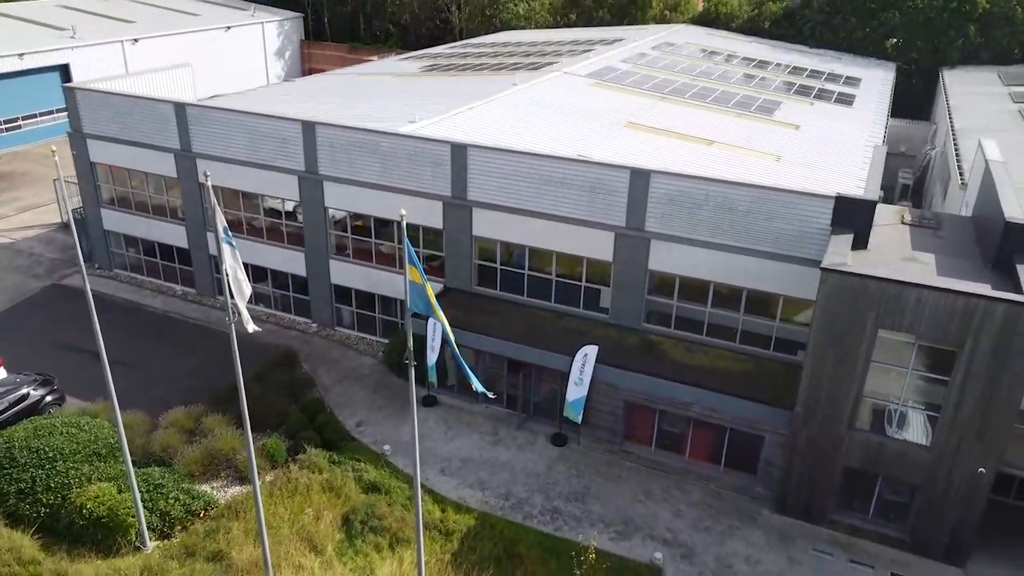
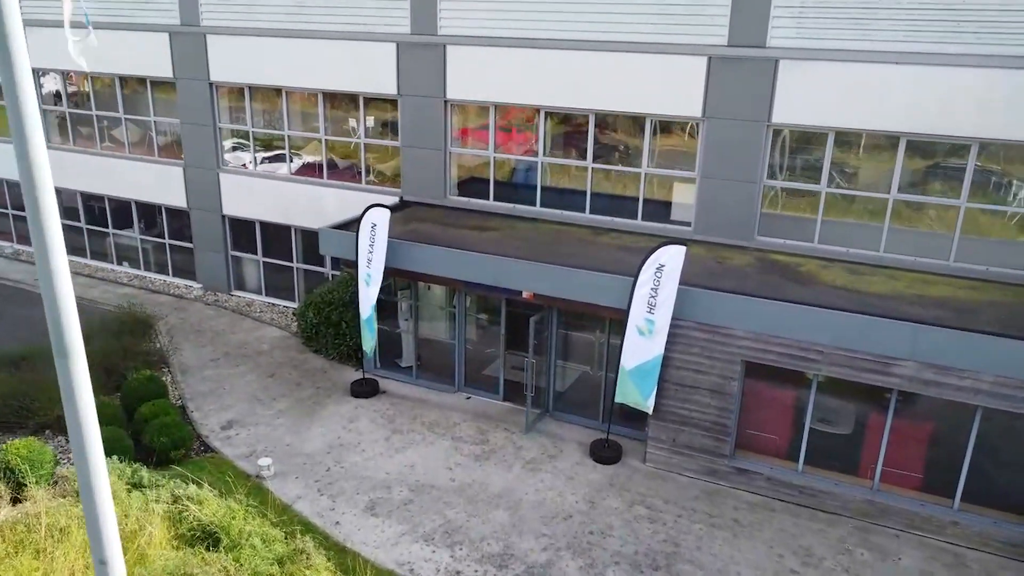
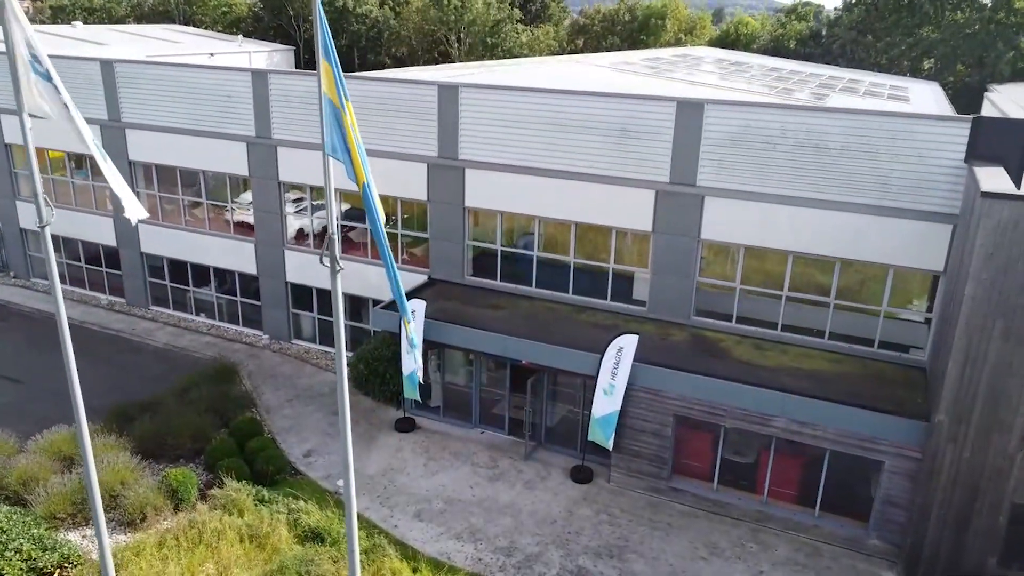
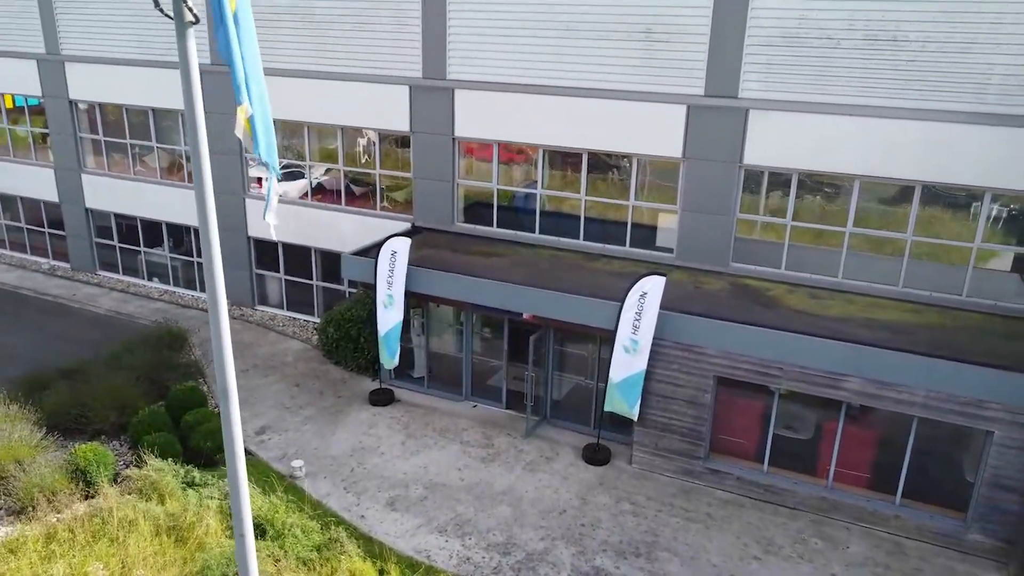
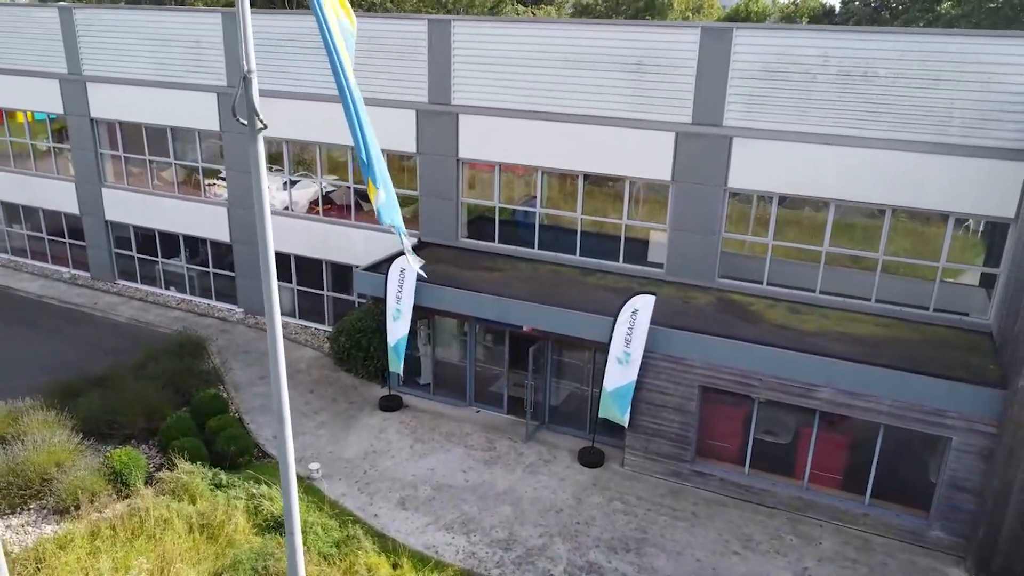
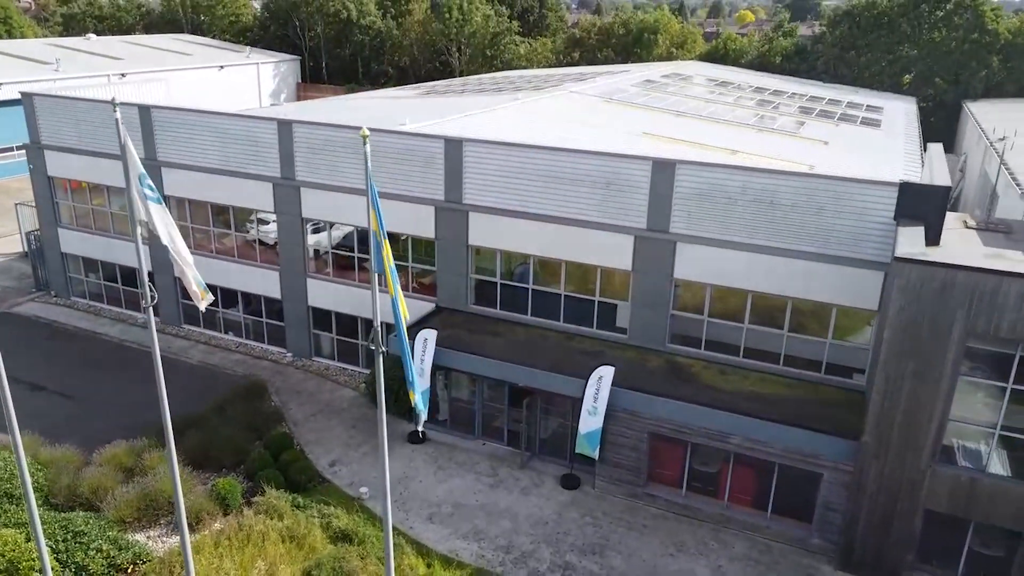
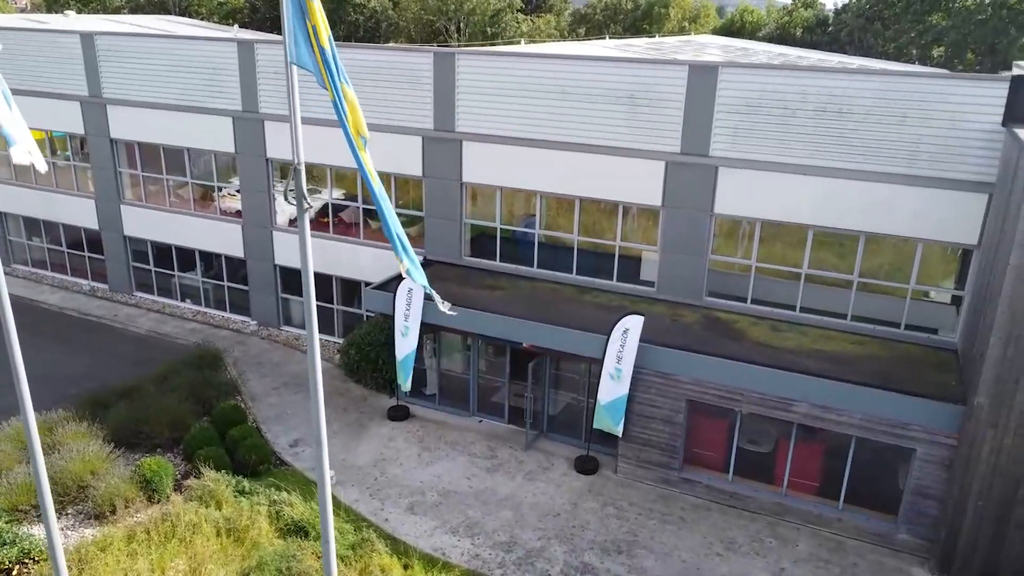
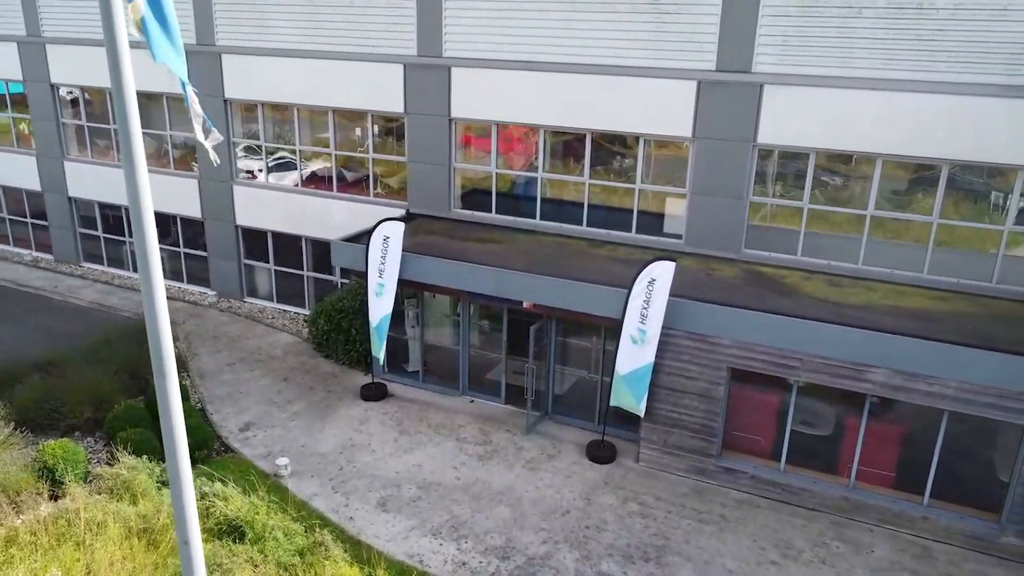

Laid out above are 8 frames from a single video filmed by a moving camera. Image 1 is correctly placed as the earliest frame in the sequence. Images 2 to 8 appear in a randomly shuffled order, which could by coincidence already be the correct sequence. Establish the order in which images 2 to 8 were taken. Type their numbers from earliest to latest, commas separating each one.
6, 3, 7, 5, 4, 8, 2
